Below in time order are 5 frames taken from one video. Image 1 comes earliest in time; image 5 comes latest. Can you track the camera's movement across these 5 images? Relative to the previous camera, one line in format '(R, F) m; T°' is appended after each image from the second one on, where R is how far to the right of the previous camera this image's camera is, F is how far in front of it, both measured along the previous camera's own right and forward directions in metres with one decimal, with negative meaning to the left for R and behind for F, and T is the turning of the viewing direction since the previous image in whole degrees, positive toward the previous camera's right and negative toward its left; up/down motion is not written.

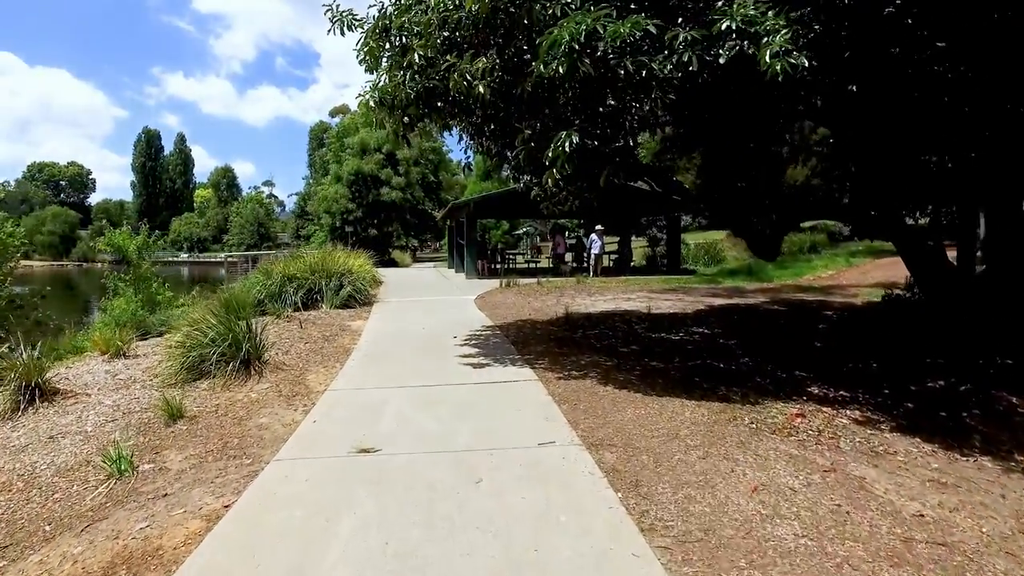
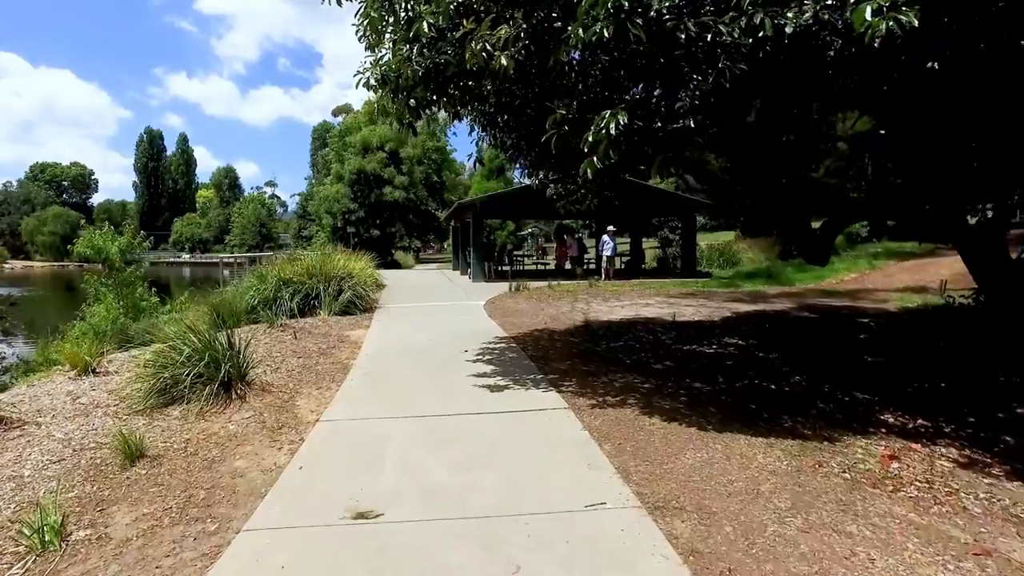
(-0.2, +1.0) m; 0°
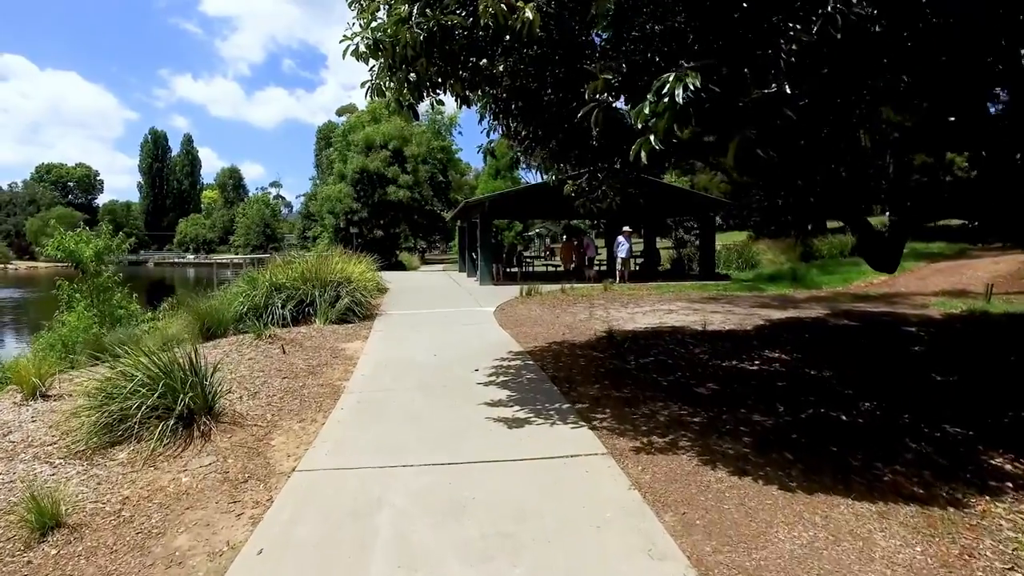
(-0.1, +1.1) m; 0°
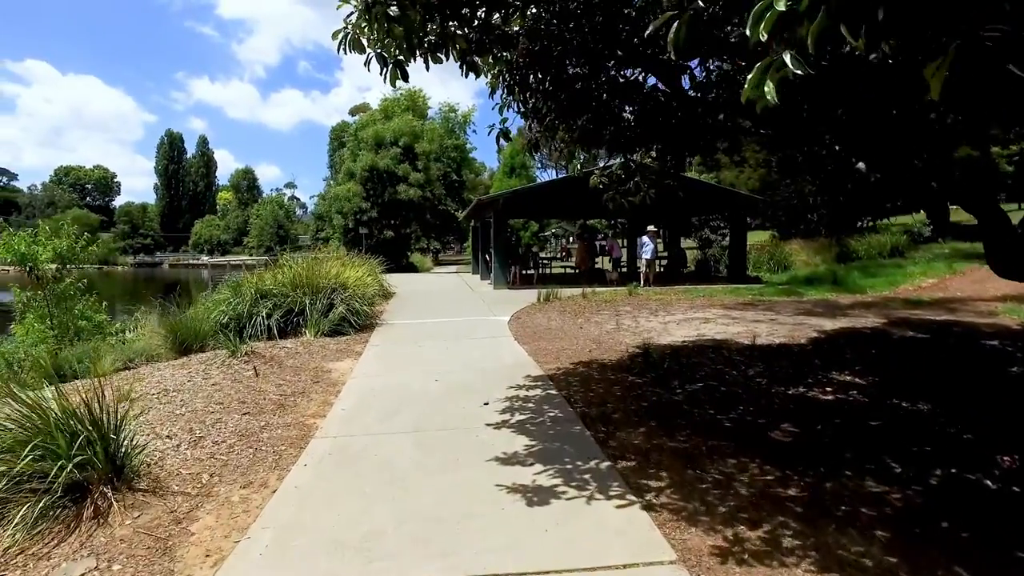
(0.0, +1.5) m; -1°
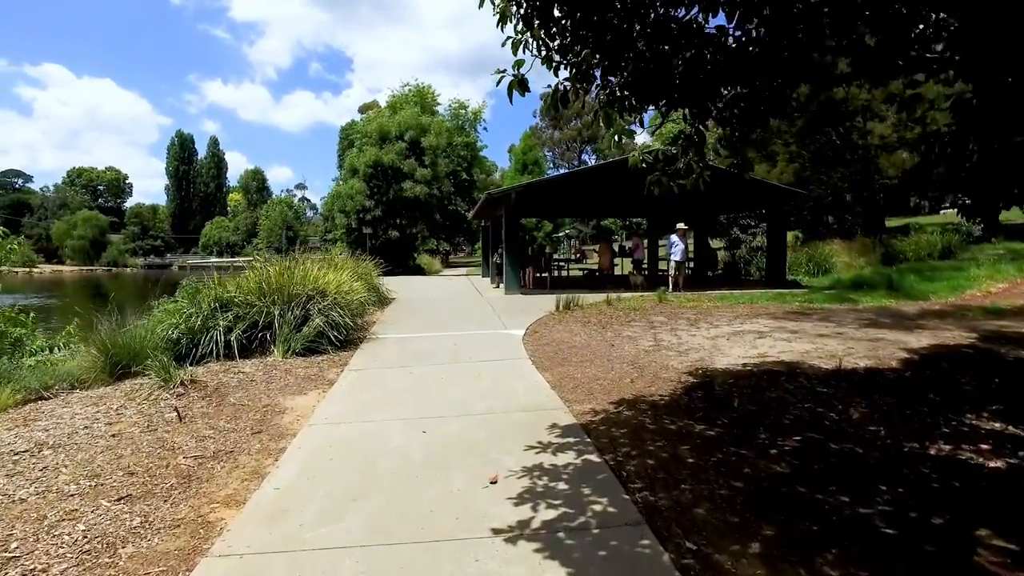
(-0.1, +2.1) m; -1°
